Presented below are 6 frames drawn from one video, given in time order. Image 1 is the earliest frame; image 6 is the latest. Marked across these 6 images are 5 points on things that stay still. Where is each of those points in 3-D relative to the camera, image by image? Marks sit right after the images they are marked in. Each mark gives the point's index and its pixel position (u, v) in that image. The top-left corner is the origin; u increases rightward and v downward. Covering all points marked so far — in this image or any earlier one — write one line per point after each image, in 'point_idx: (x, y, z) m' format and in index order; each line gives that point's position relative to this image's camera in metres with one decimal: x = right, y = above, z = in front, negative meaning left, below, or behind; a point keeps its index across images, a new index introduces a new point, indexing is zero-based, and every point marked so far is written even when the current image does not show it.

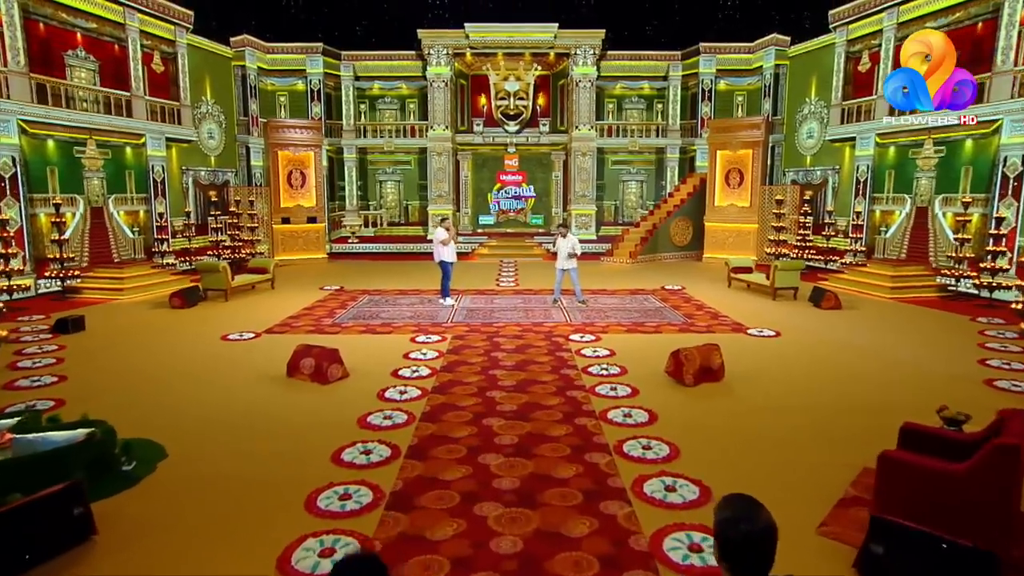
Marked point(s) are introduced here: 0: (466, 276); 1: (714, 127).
0: (-1.1, +0.3, +14.9) m
1: (+5.2, +4.2, +15.8) m
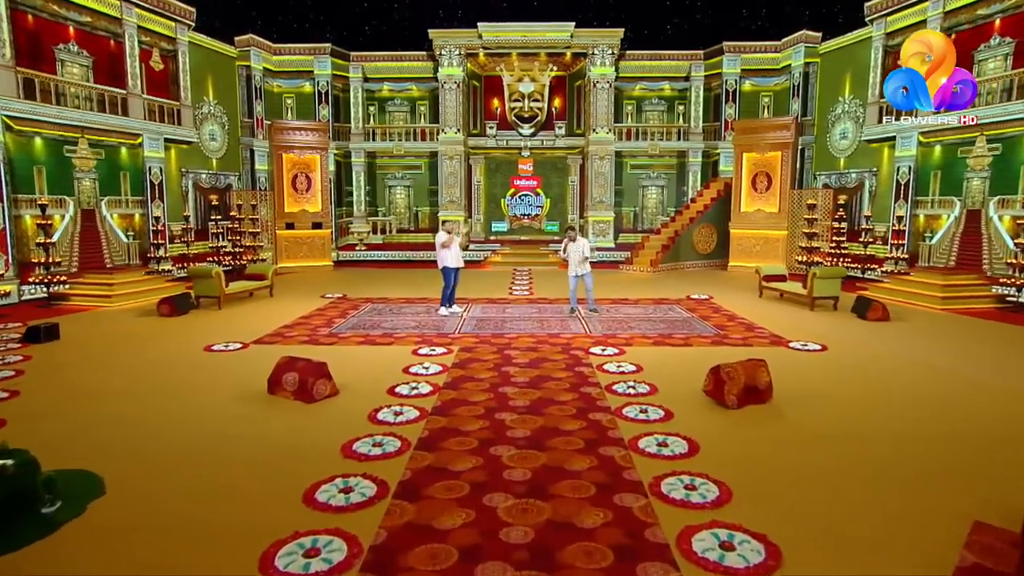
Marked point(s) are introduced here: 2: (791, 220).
0: (-0.8, +0.1, +14.2) m
1: (+5.6, +3.9, +14.9) m
2: (+6.6, +1.6, +14.4) m
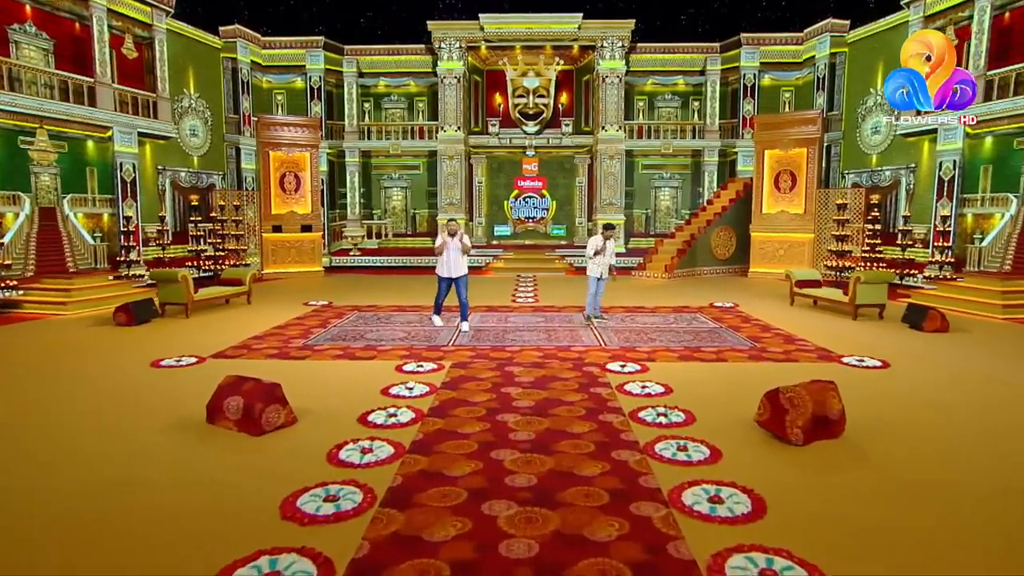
0: (-0.7, -0.1, +13.1) m
1: (+5.7, +3.7, +13.8) m
2: (+6.7, +1.4, +13.2) m
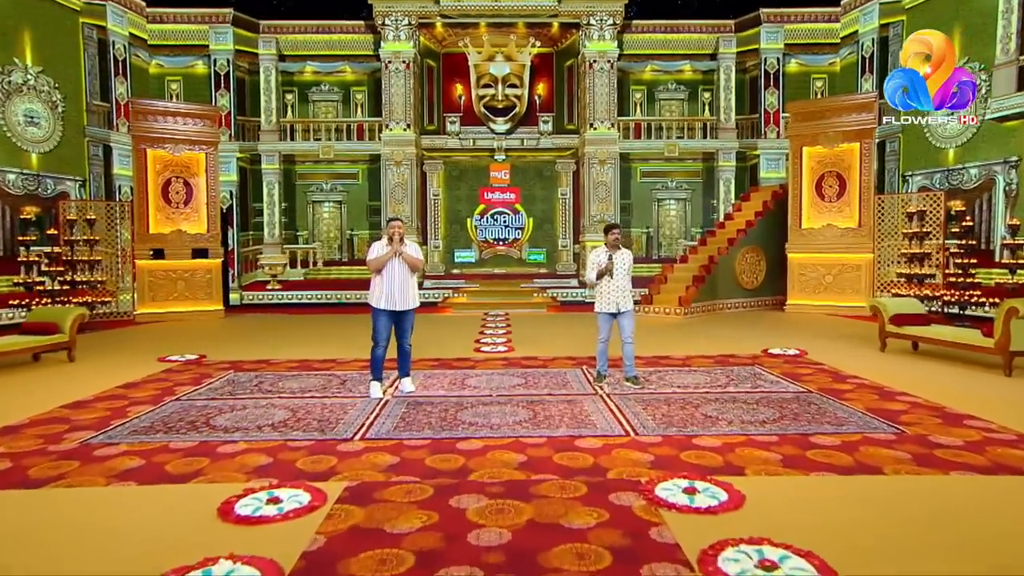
0: (-1.2, -0.7, +9.4) m
1: (+5.0, +3.1, +10.7) m
2: (+6.1, +0.8, +10.1) m
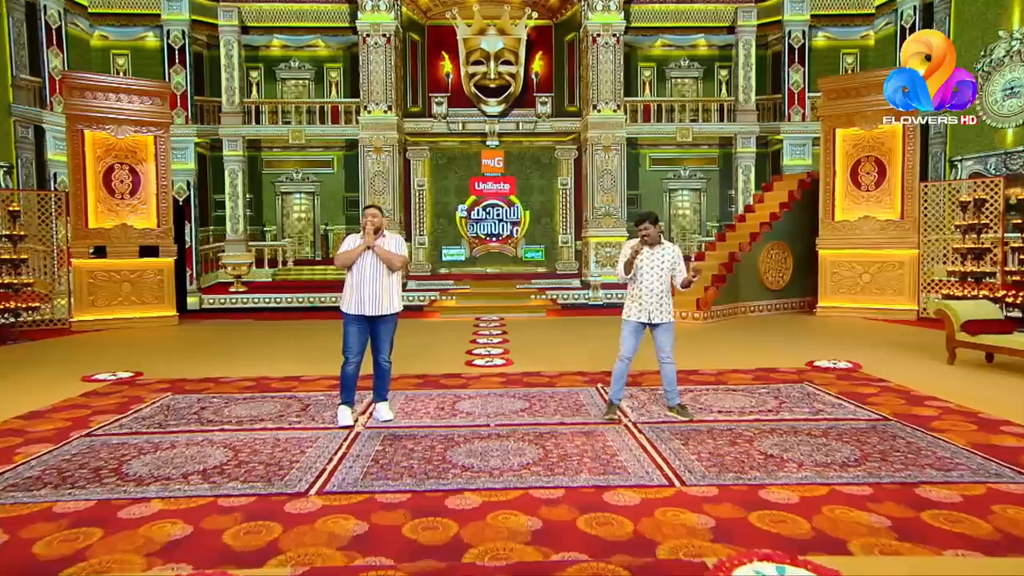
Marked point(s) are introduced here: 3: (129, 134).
0: (-1.3, -0.8, +8.1) m
1: (+4.9, +3.1, +9.5) m
2: (+6.0, +0.8, +8.9) m
3: (-5.9, +2.4, +9.4) m
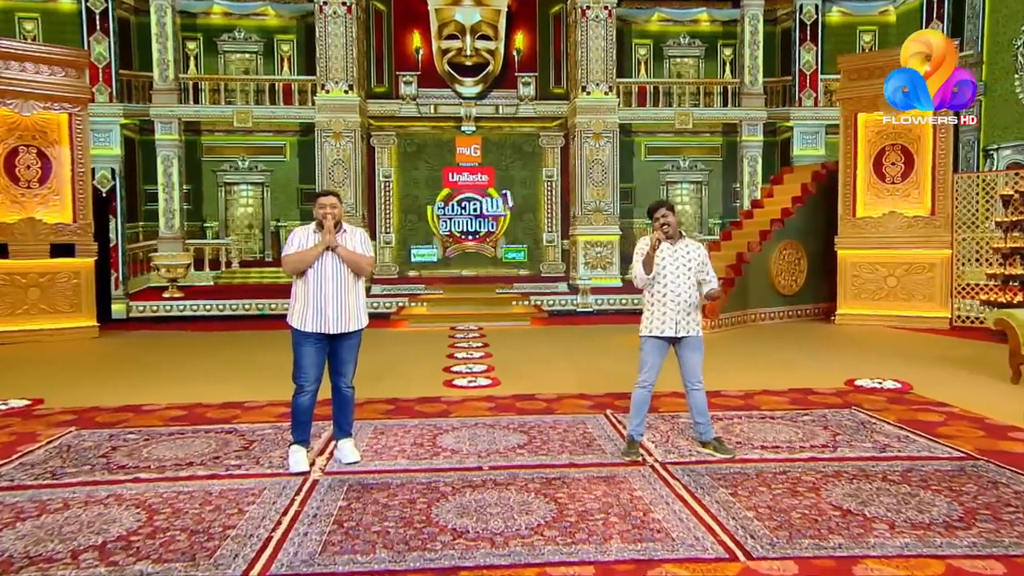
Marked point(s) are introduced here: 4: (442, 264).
0: (-1.4, -0.8, +6.9) m
1: (+4.7, +3.0, +8.7) m
2: (+5.8, +0.8, +8.1) m
3: (-6.1, +2.3, +7.8) m
4: (-1.3, +0.4, +11.4) m
